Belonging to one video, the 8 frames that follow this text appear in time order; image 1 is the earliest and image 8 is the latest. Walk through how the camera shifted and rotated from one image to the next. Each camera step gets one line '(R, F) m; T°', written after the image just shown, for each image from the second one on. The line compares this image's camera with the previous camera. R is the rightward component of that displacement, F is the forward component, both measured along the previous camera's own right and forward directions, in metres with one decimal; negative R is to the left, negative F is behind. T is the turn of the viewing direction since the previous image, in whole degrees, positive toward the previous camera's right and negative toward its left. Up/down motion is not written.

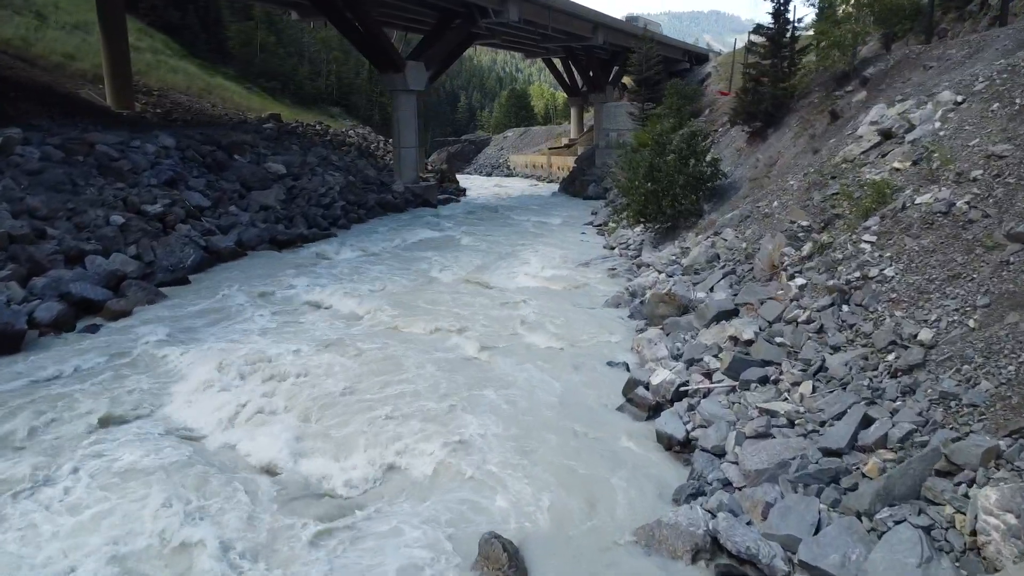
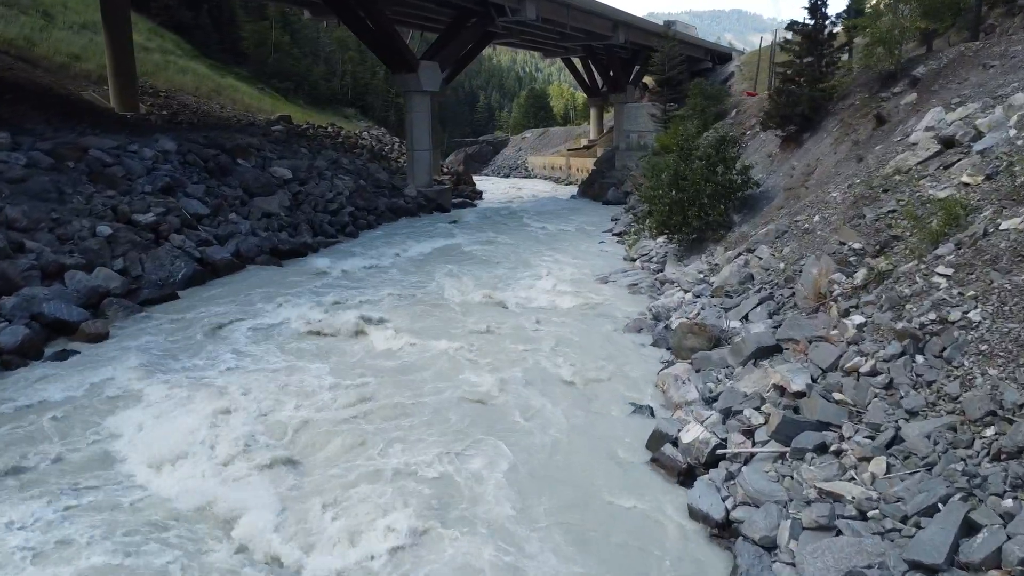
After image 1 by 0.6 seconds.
(+0.1, +1.0) m; -1°
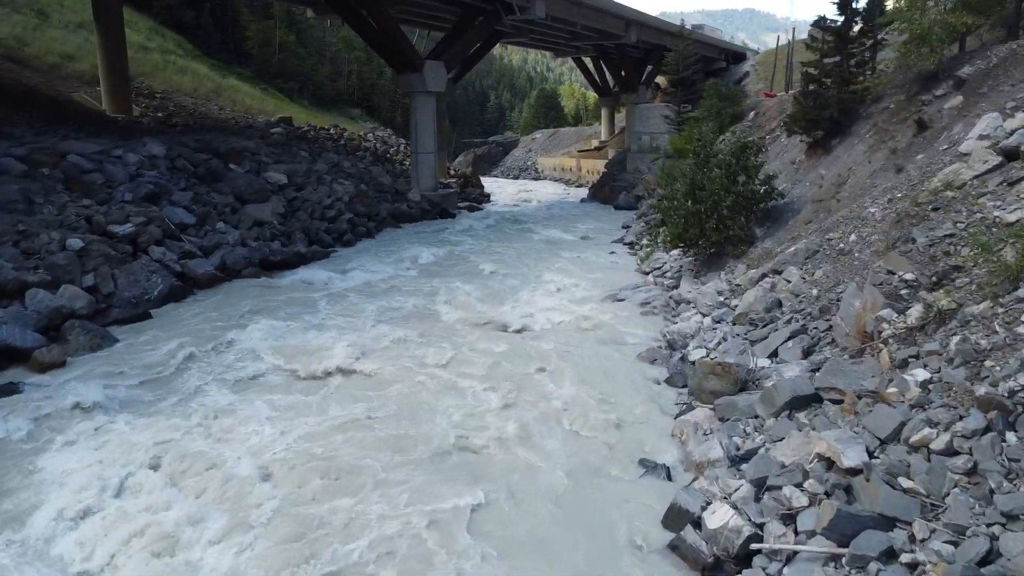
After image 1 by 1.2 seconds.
(+0.1, +1.0) m; -1°
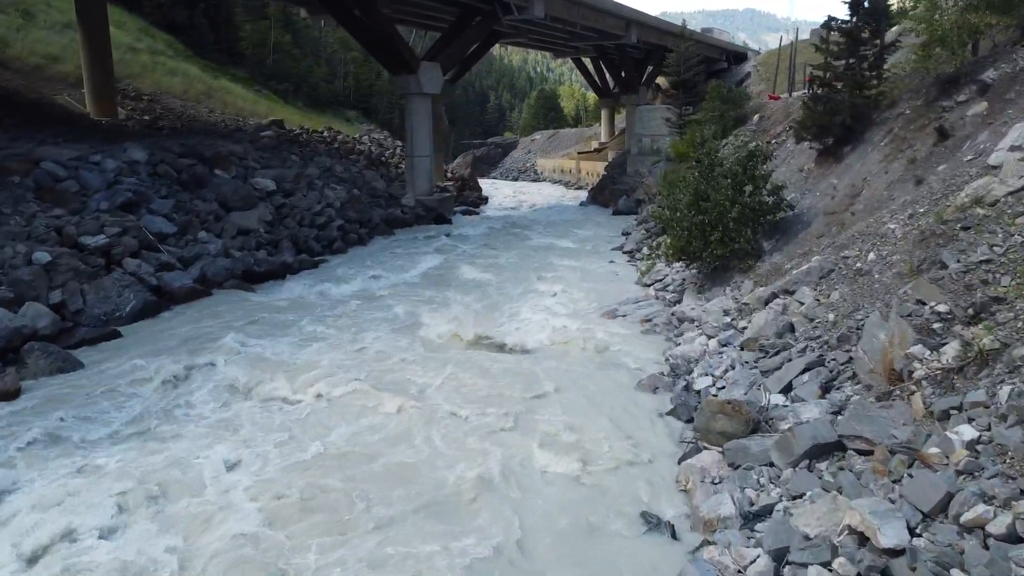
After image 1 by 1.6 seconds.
(+0.1, +0.7) m; 0°
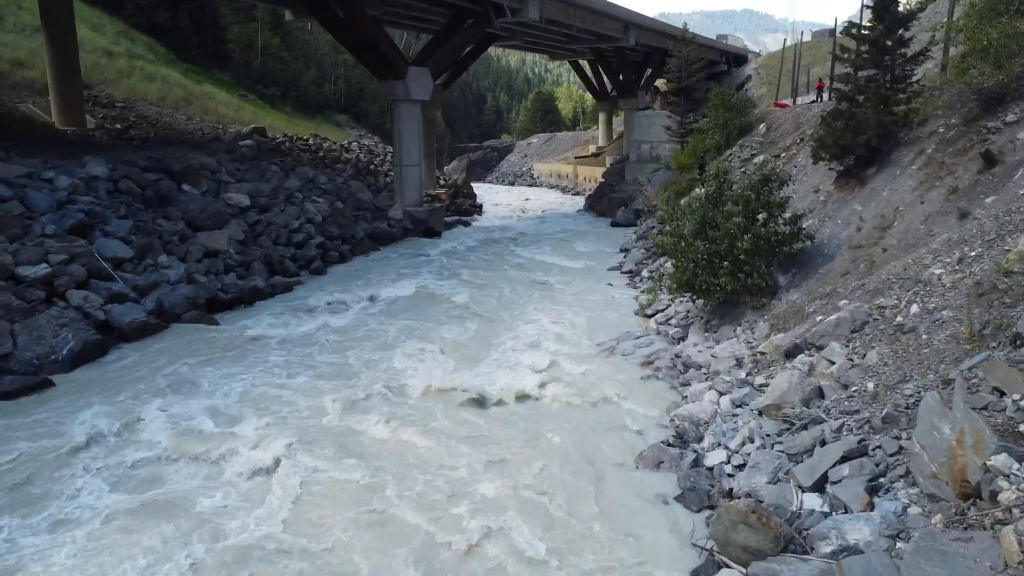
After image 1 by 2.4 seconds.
(+0.2, +1.3) m; 0°
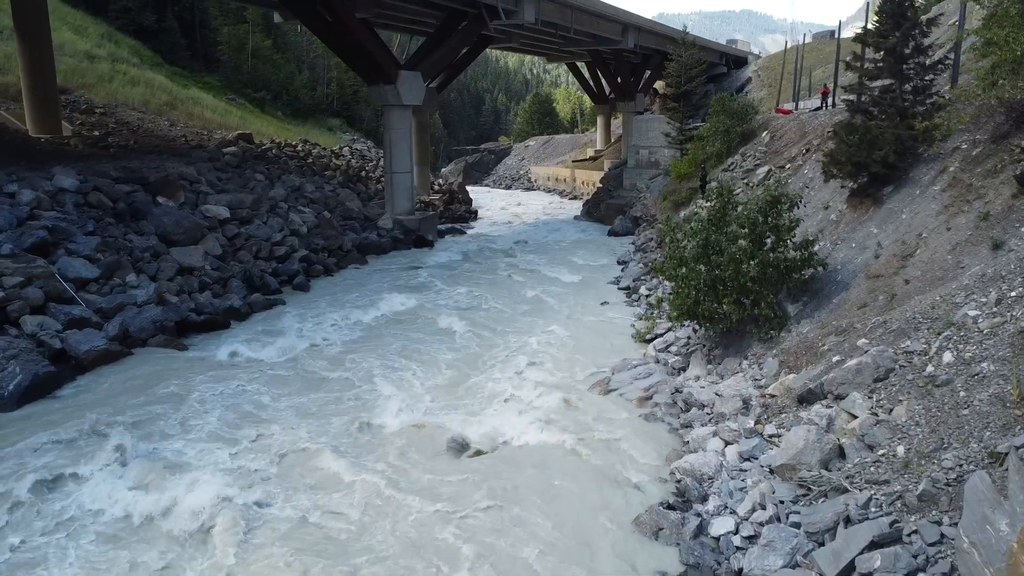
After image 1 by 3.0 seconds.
(+0.2, +0.8) m; 0°
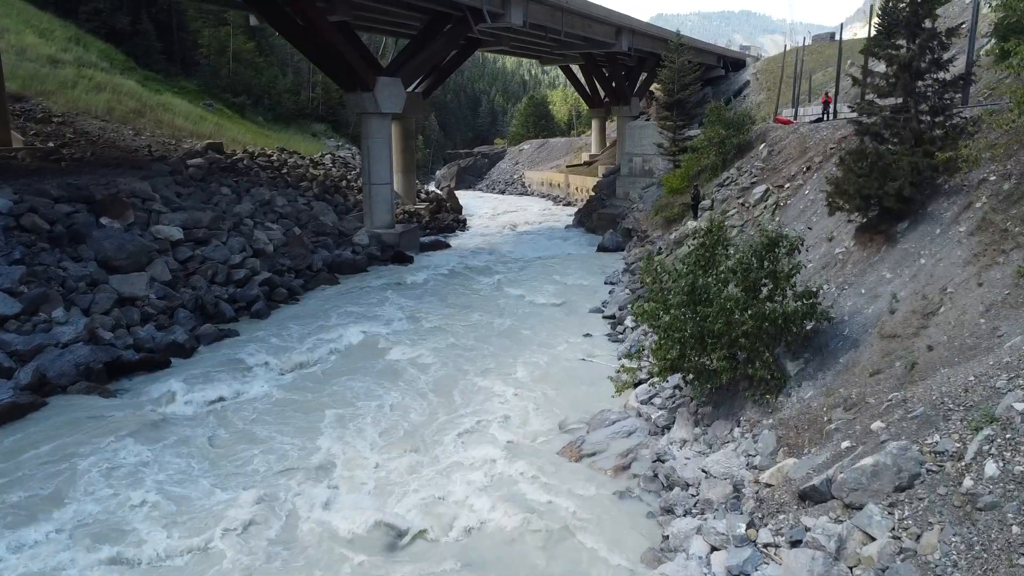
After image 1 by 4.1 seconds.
(+0.5, +1.3) m; 0°
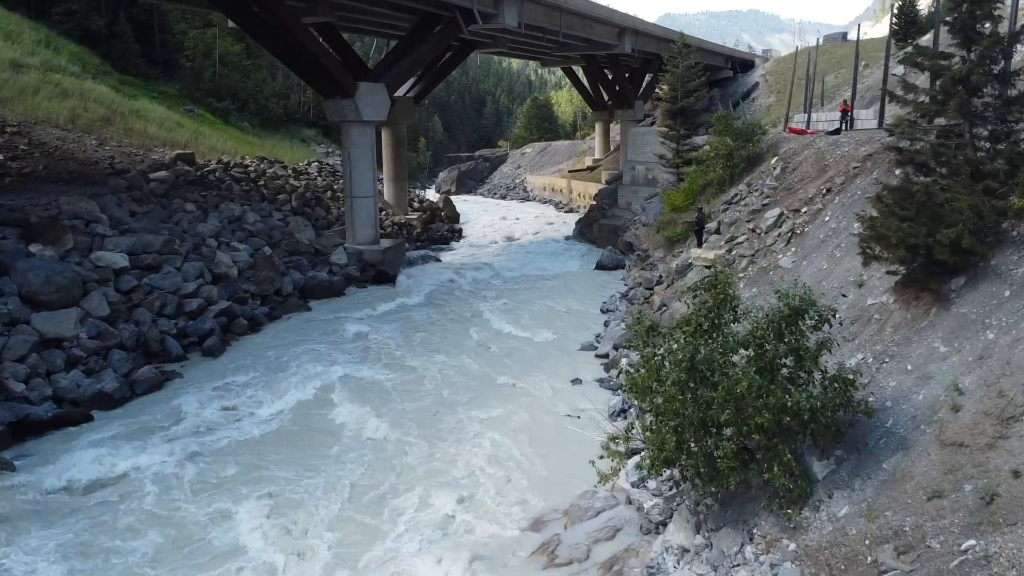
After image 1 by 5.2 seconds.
(+0.5, +1.7) m; -1°
